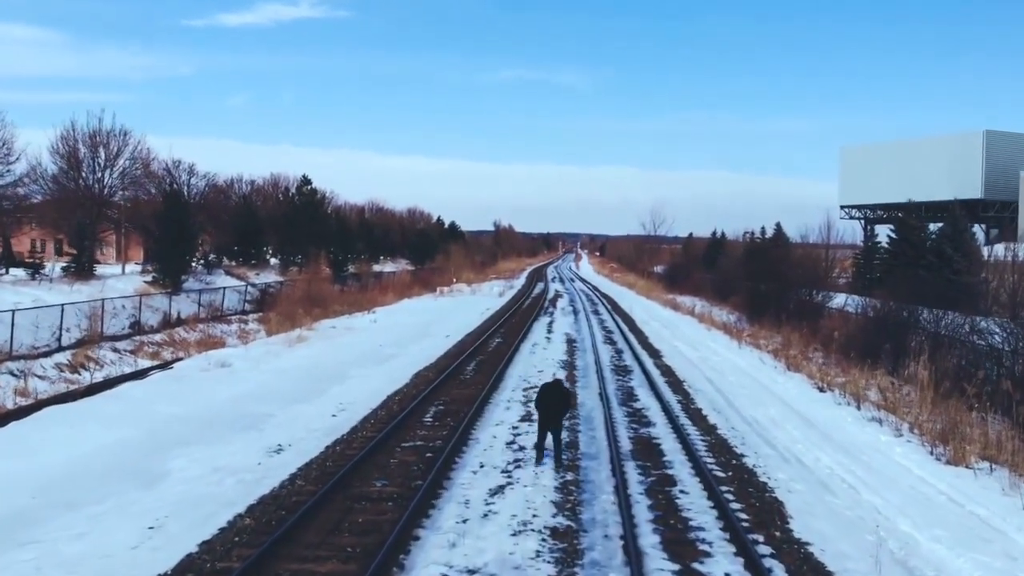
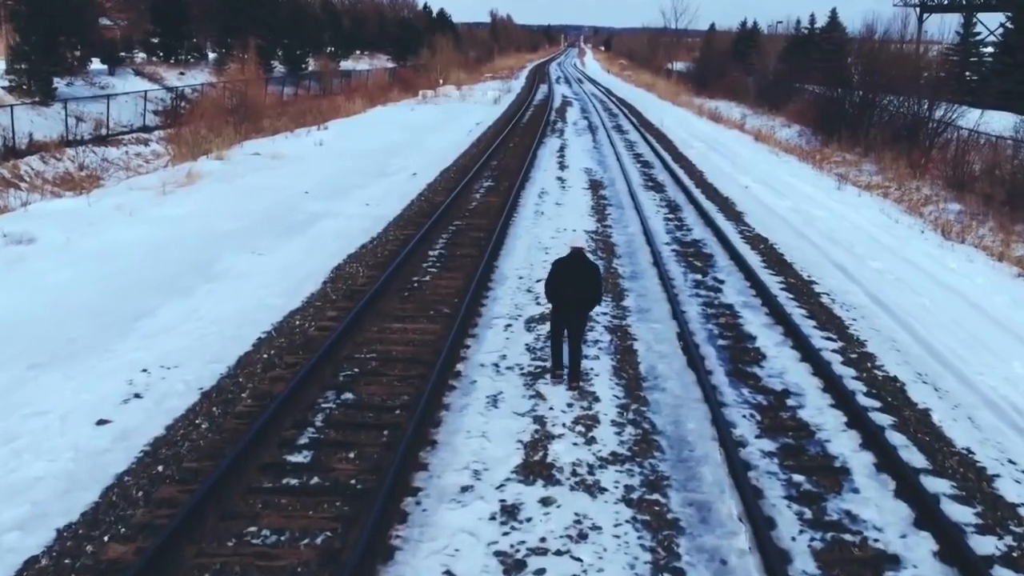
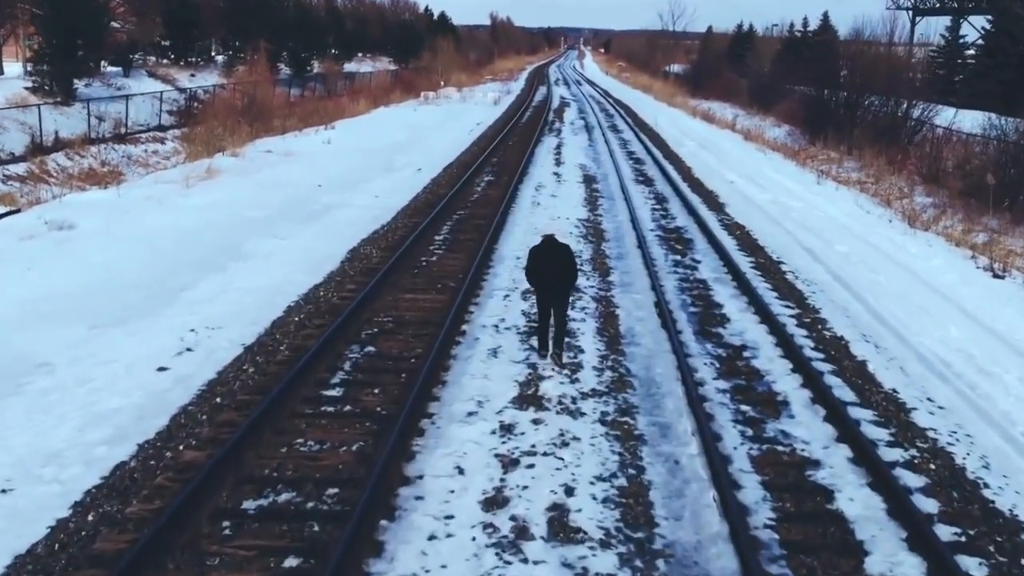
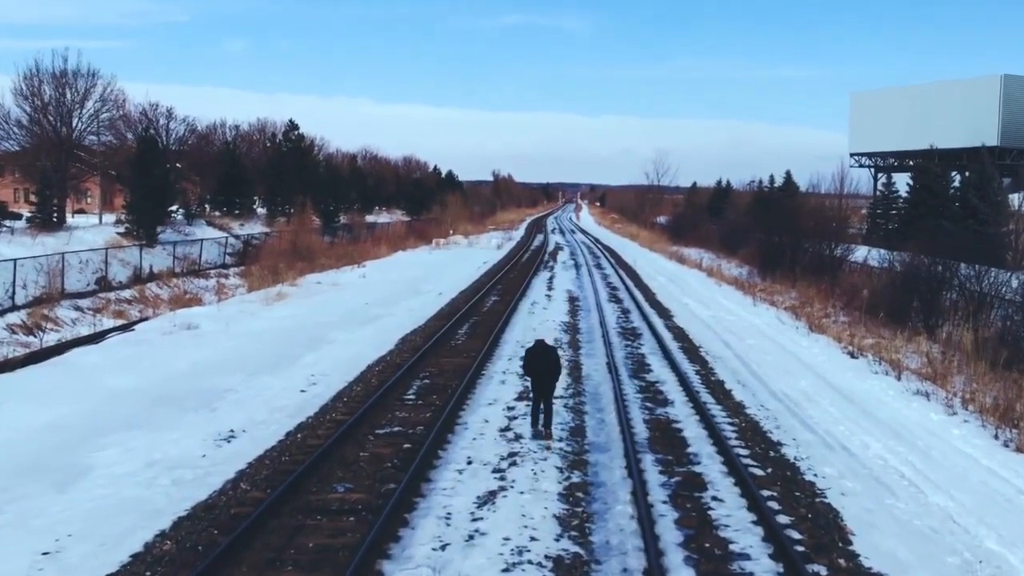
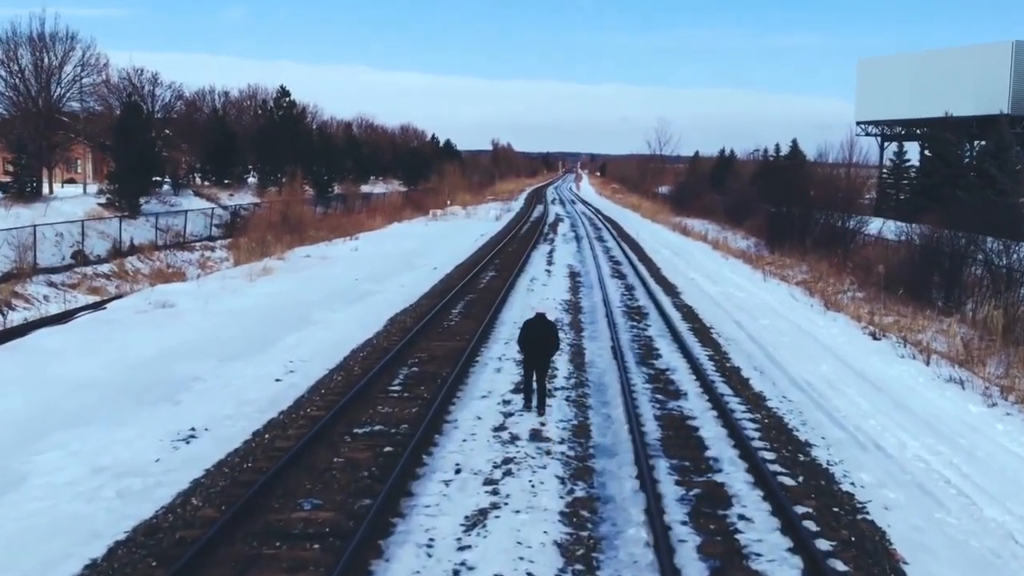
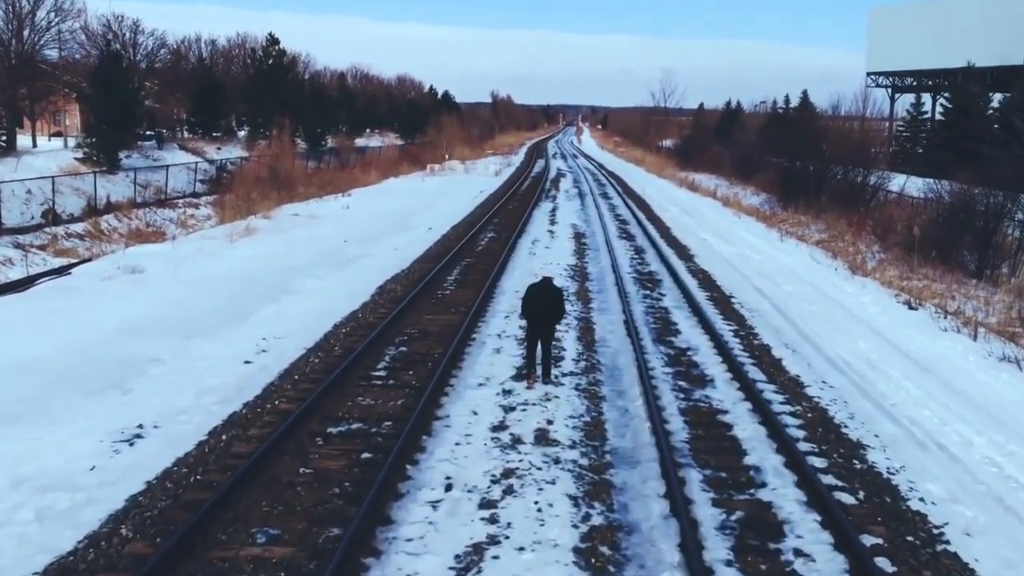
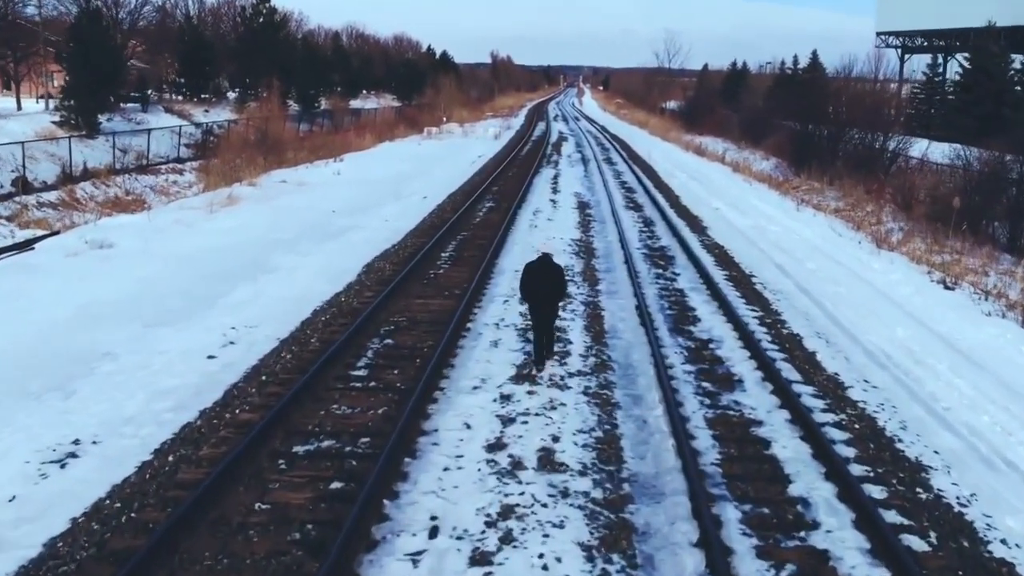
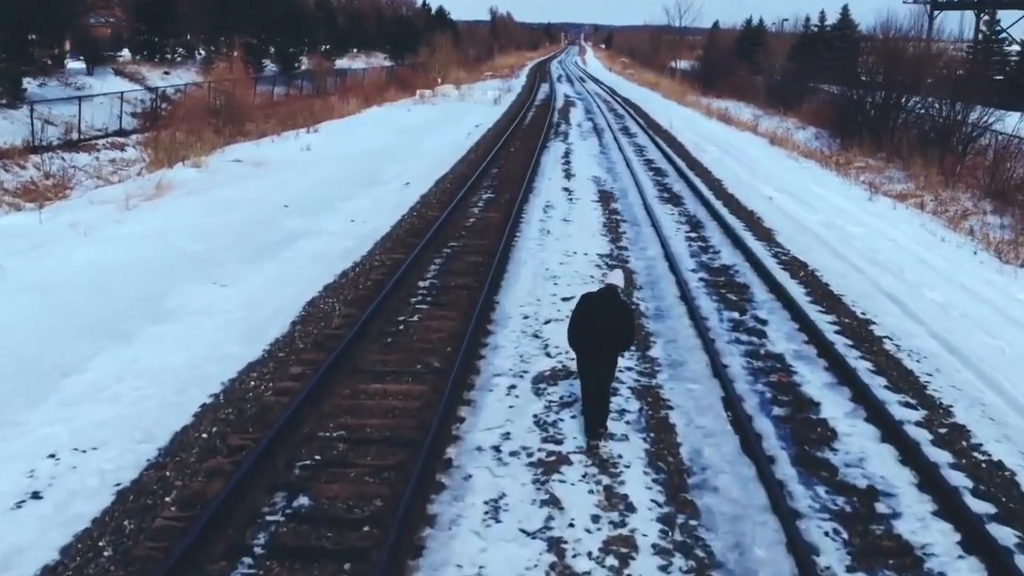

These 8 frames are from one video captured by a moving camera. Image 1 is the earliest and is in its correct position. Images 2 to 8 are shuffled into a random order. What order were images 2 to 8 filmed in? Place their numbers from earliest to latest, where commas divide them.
4, 5, 6, 7, 3, 2, 8
